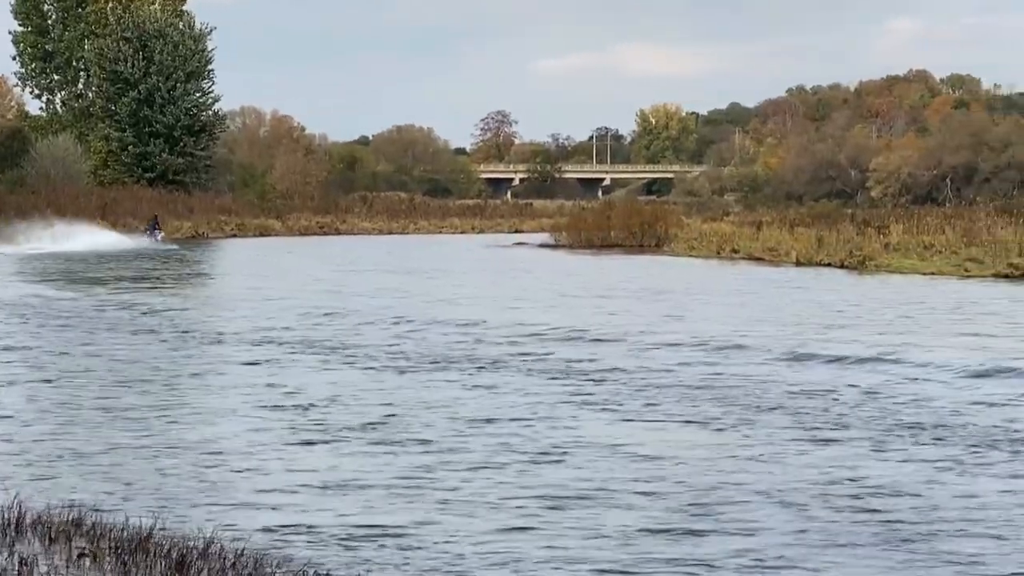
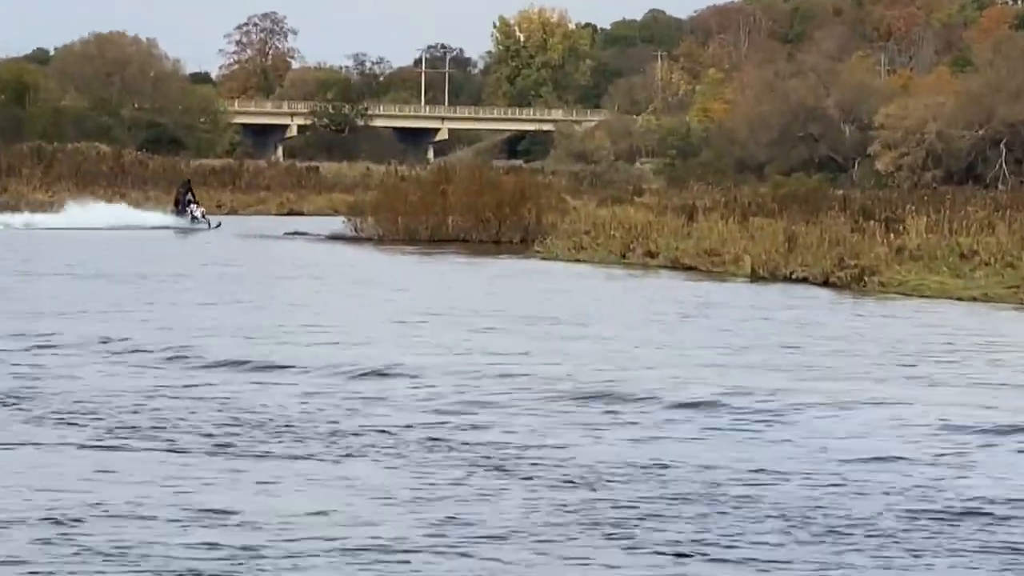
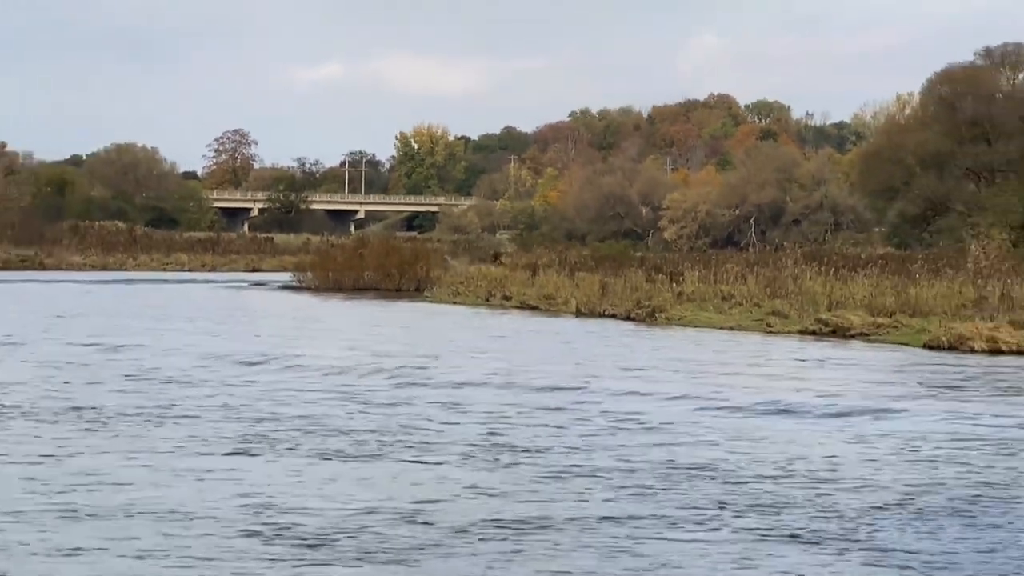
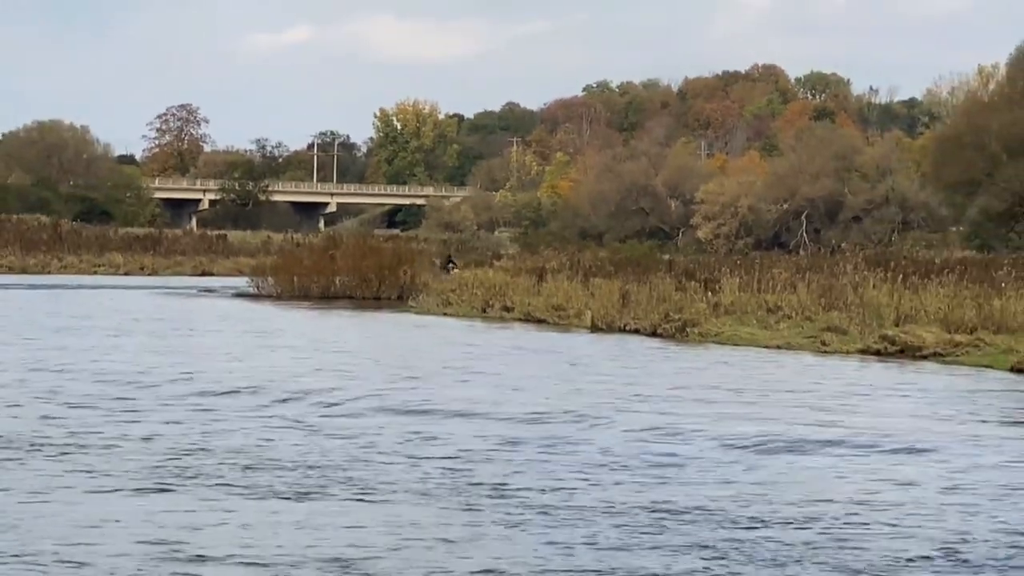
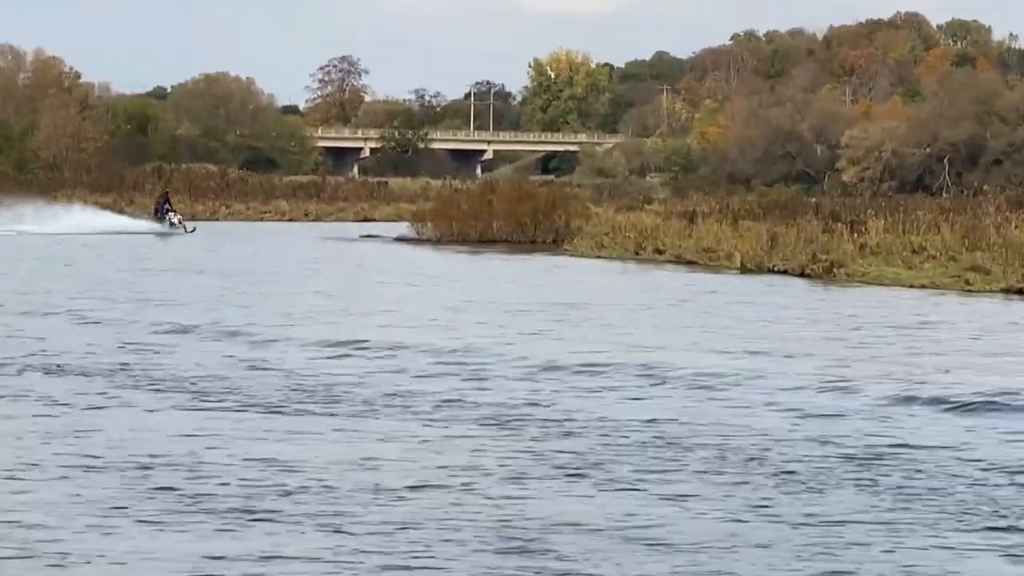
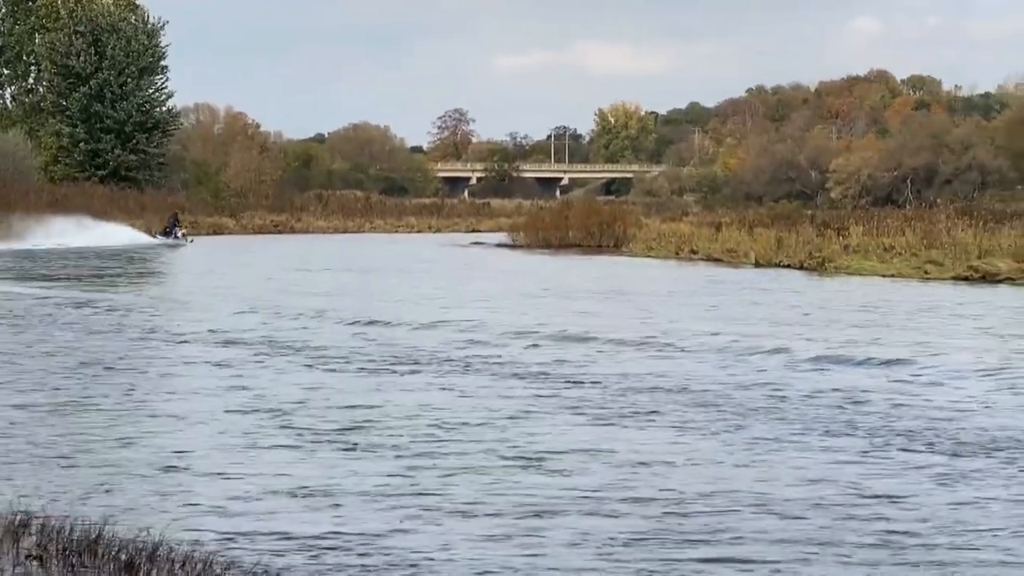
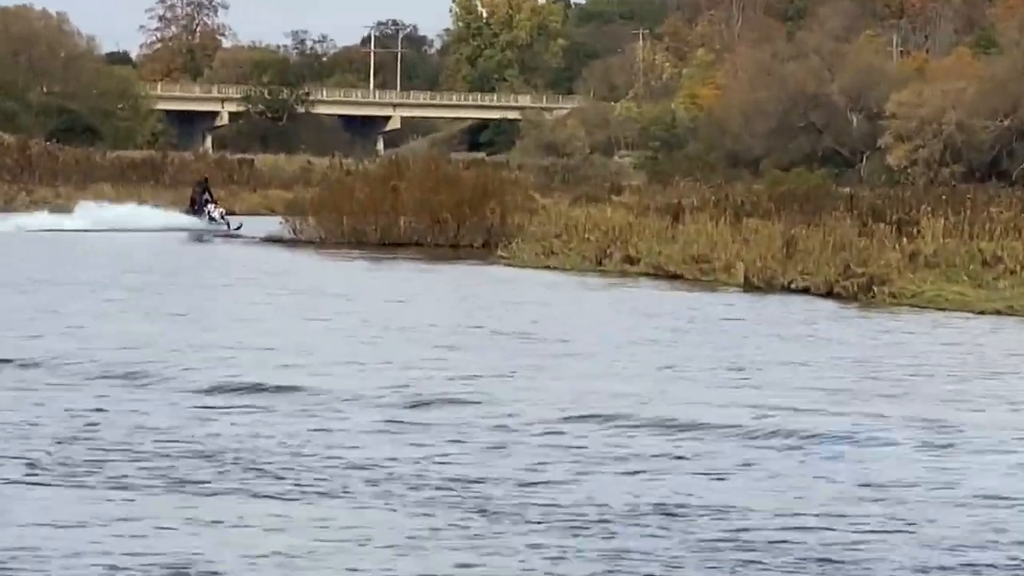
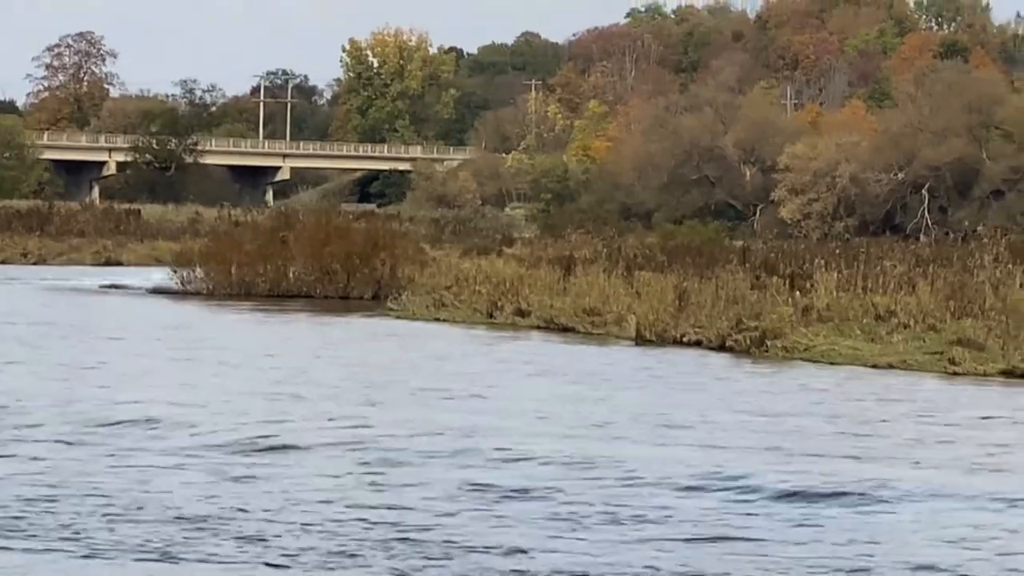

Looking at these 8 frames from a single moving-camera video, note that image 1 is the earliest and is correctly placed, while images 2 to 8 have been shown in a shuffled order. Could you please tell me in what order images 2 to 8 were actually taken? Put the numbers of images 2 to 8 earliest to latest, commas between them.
6, 5, 2, 7, 8, 4, 3
